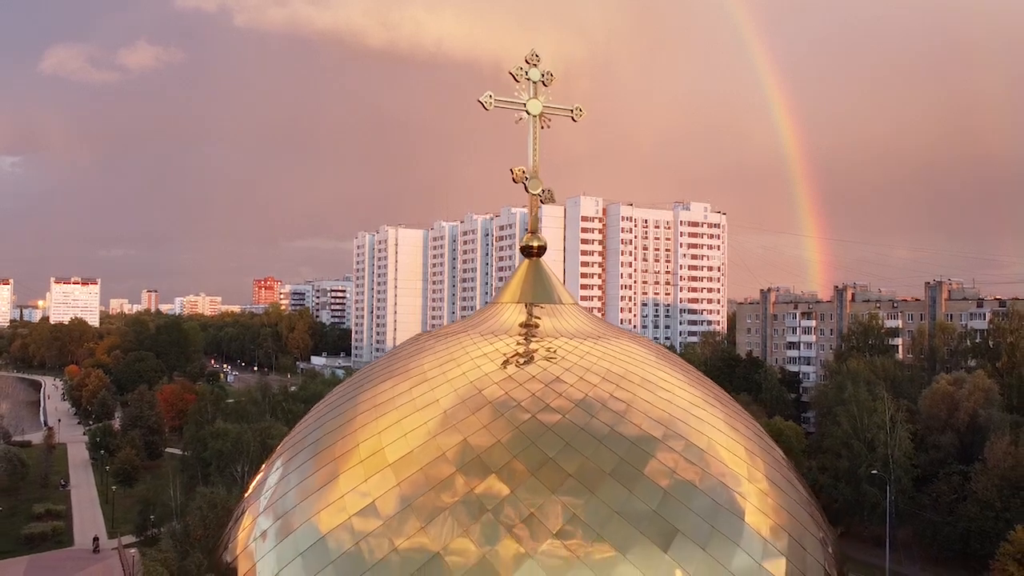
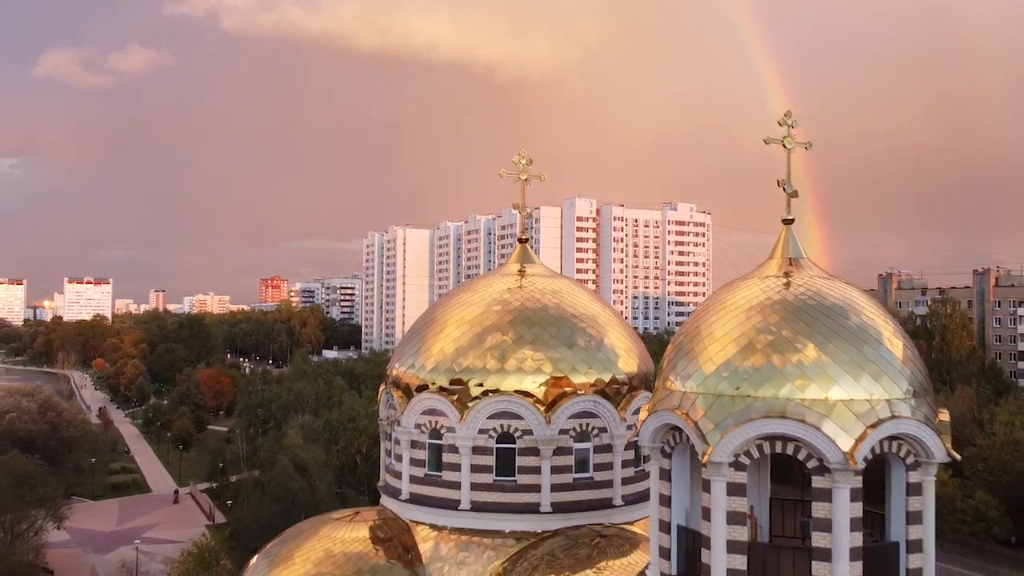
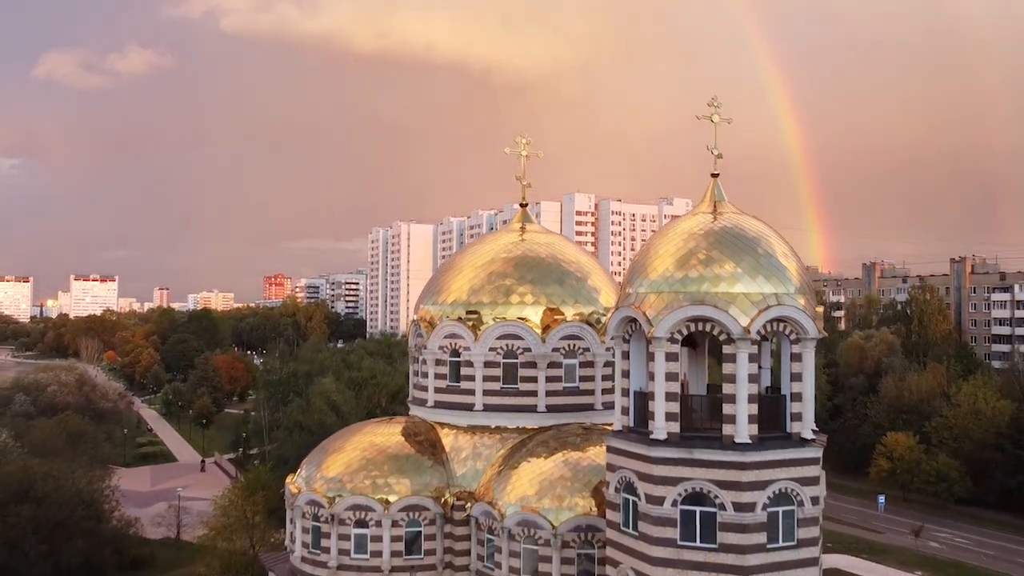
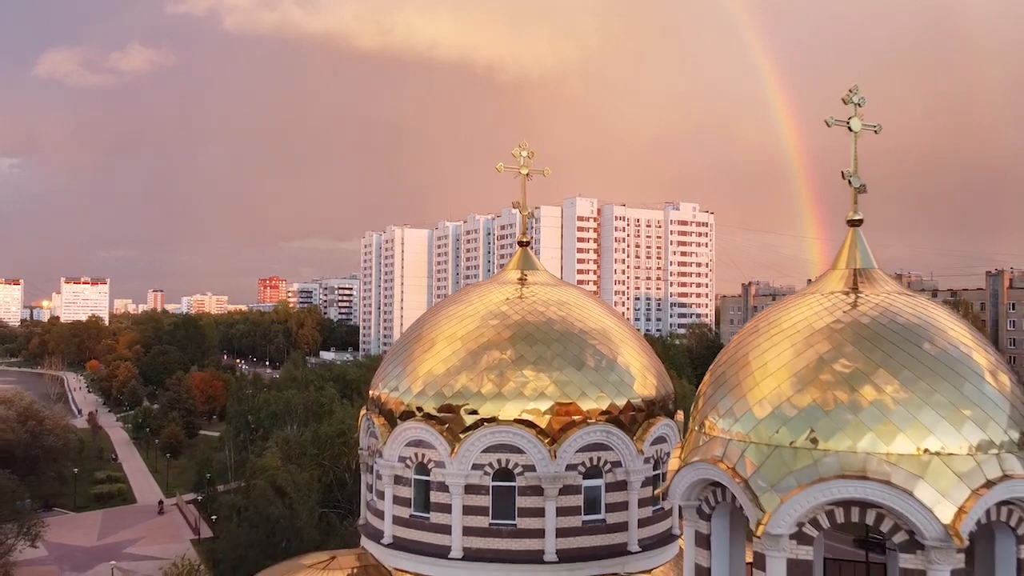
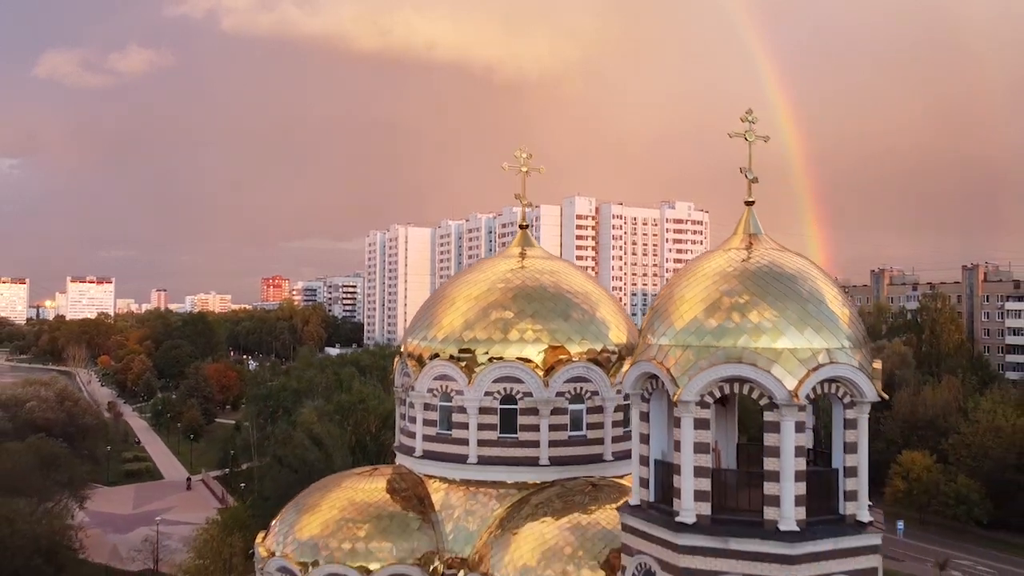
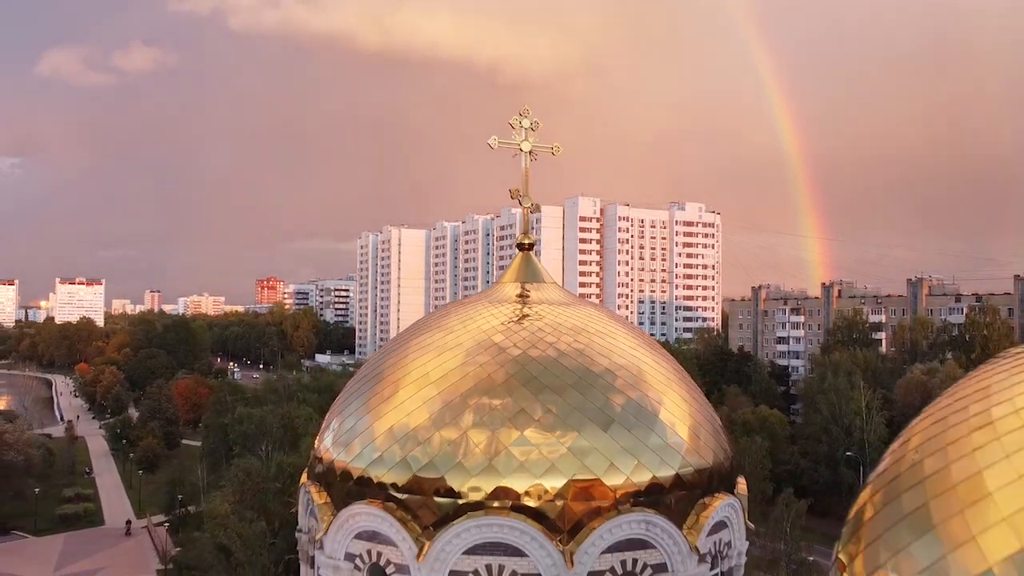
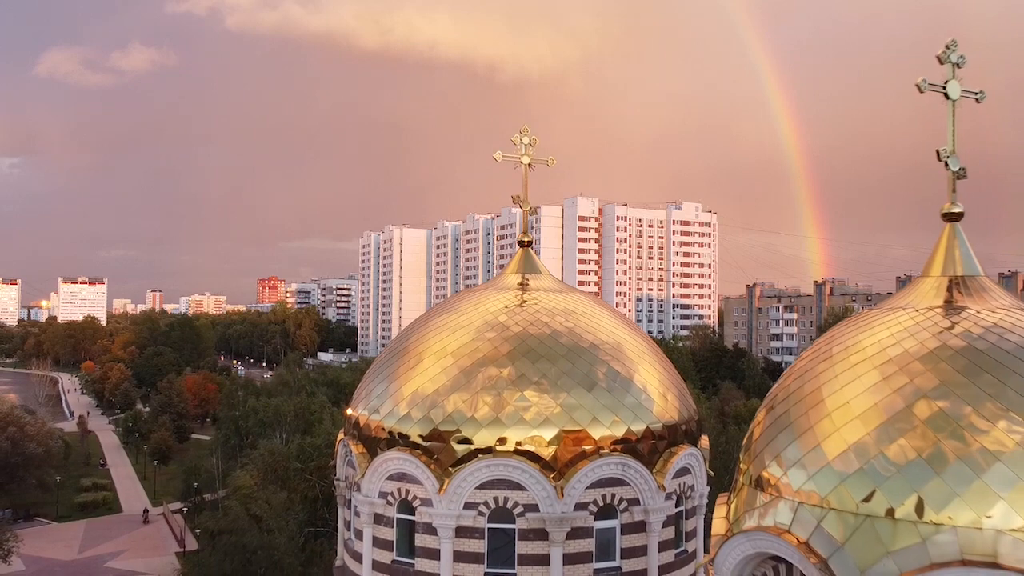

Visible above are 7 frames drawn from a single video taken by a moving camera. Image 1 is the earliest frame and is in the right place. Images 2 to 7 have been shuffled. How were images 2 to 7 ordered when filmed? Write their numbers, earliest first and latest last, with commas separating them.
6, 7, 4, 2, 5, 3
